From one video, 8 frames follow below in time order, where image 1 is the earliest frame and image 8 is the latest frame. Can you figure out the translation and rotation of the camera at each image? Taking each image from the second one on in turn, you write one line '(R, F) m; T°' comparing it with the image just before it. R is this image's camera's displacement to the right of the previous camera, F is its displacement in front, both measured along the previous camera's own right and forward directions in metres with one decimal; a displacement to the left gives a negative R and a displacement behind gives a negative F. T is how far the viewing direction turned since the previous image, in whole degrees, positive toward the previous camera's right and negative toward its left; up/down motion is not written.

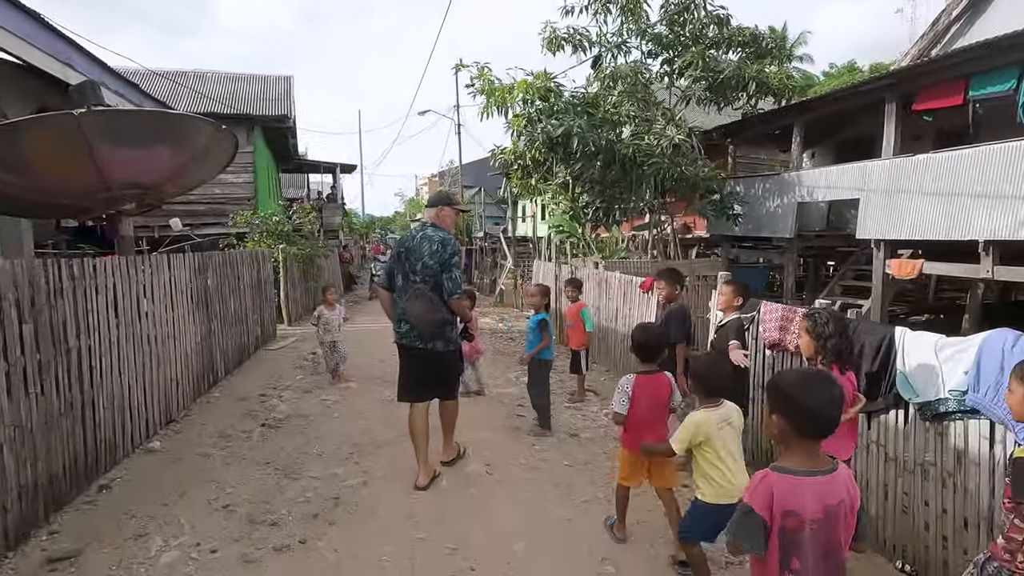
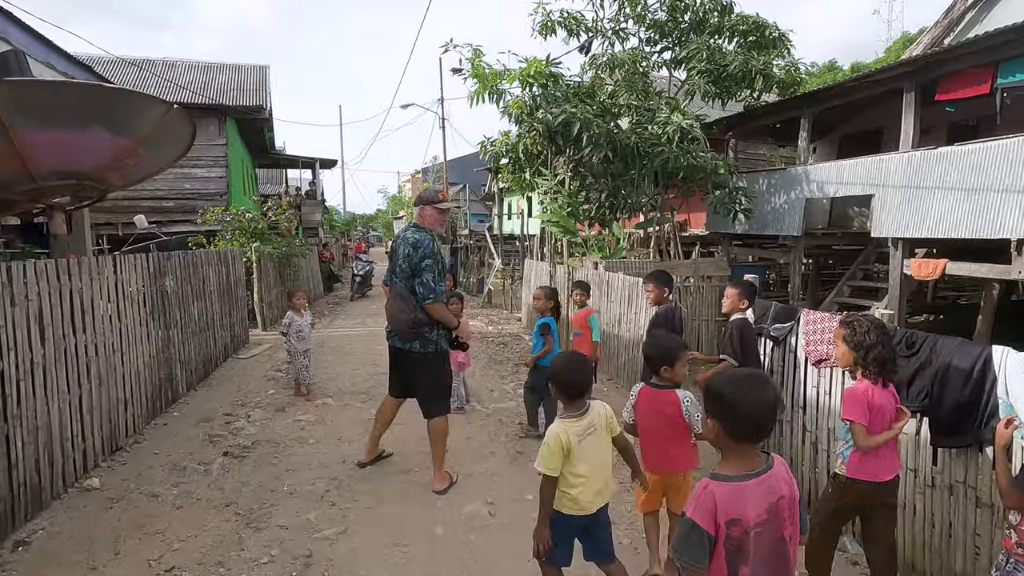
(-0.1, +0.7) m; +2°
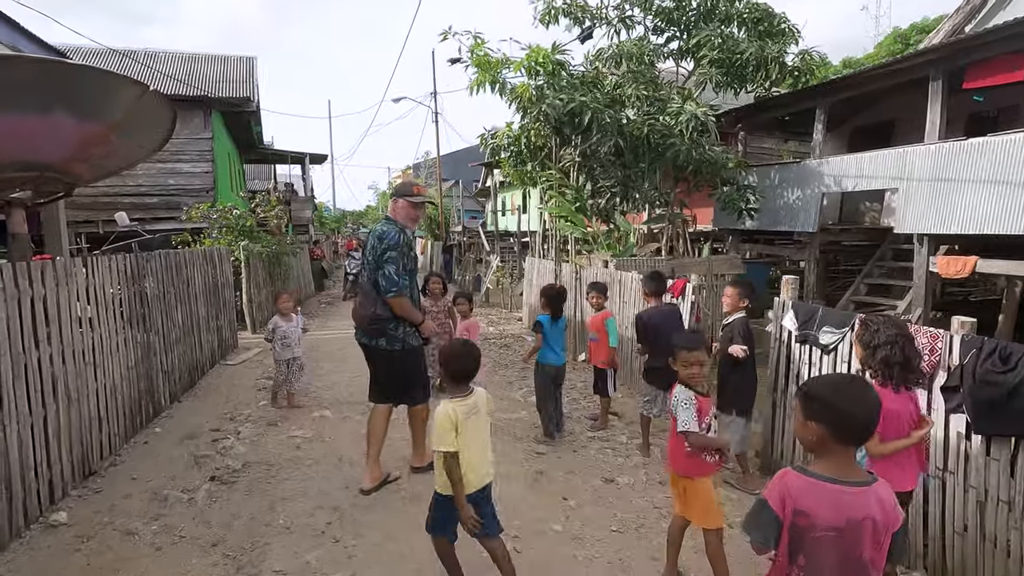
(-0.2, +0.5) m; +1°
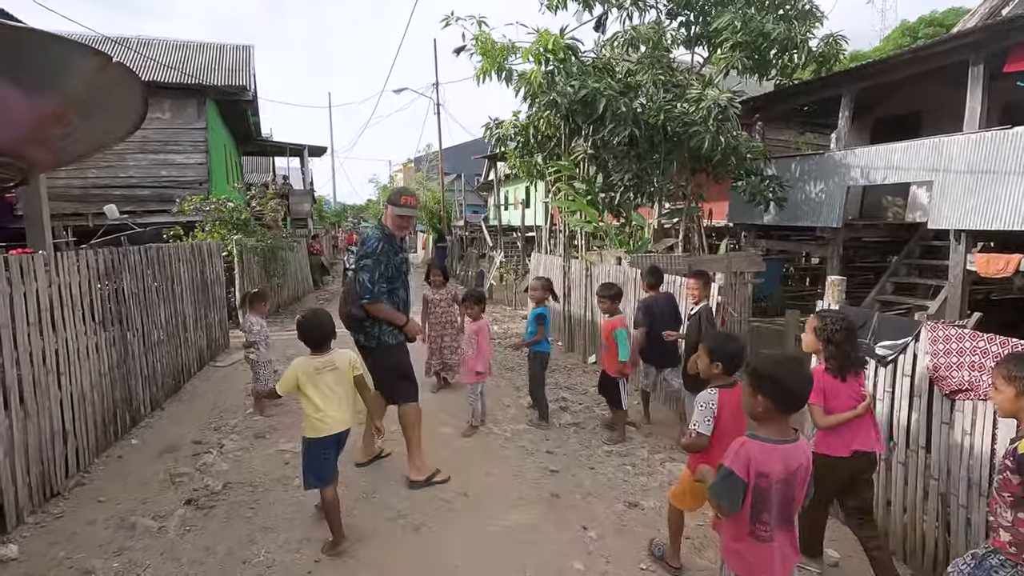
(-0.1, +0.5) m; 0°
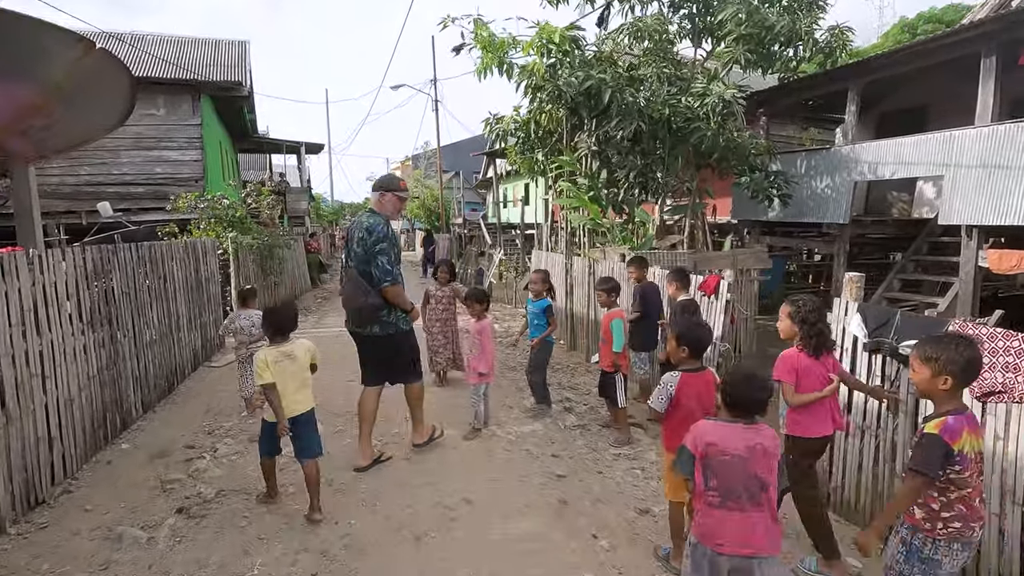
(0.0, +0.2) m; 0°
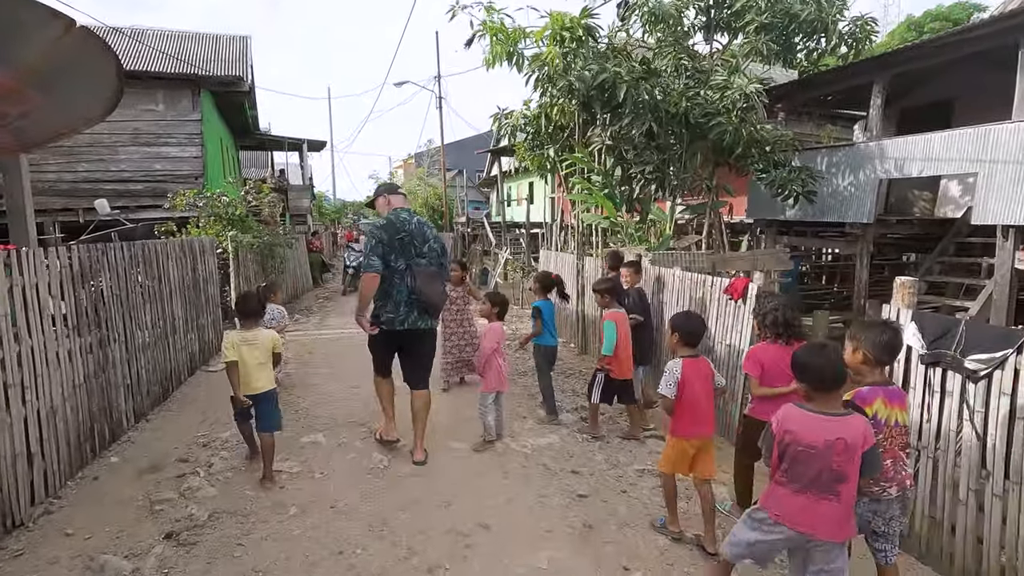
(-0.1, +0.3) m; 0°
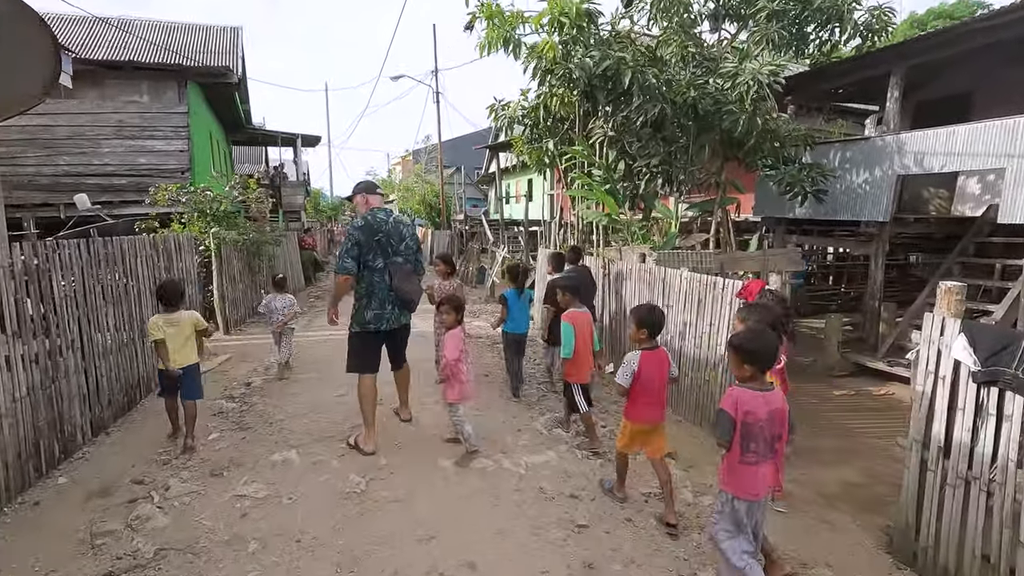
(0.0, +0.4) m; 0°
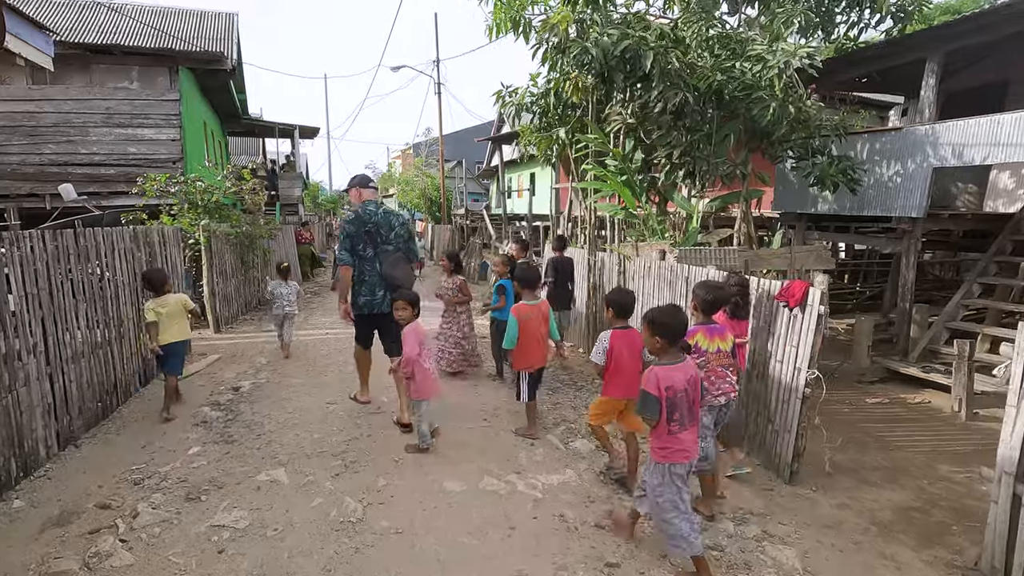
(-0.1, +0.5) m; 0°
